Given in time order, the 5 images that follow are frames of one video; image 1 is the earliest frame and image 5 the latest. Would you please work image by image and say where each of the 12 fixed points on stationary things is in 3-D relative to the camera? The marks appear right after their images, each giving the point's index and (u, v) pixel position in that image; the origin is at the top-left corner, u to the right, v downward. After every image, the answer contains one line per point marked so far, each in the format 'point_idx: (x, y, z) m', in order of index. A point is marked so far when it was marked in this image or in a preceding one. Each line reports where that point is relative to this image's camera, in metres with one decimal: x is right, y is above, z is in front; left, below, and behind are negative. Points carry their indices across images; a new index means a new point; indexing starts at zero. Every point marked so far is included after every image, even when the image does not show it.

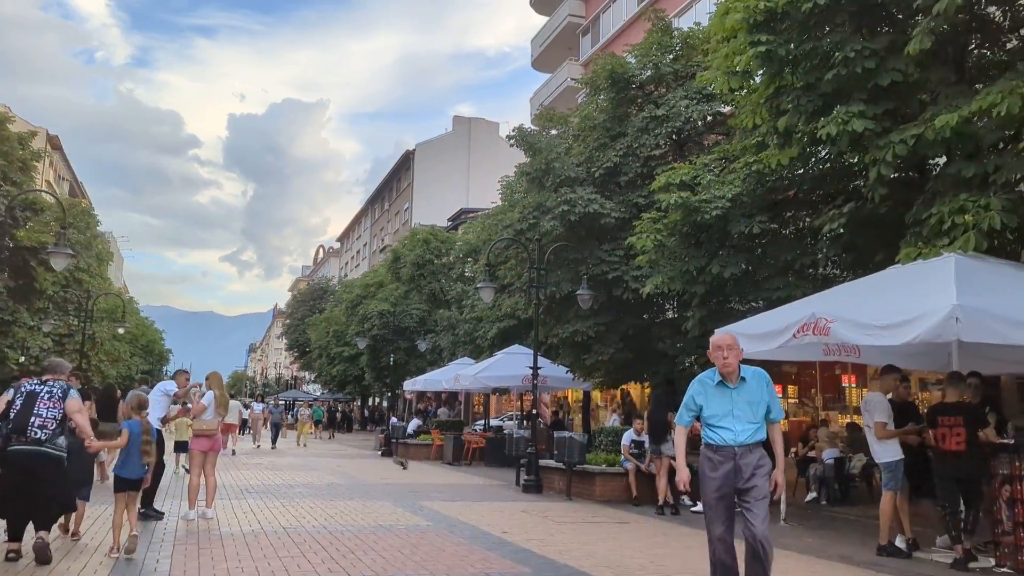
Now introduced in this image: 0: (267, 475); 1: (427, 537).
0: (-5.4, -4.1, +18.8) m
1: (-1.0, -2.9, +9.8) m
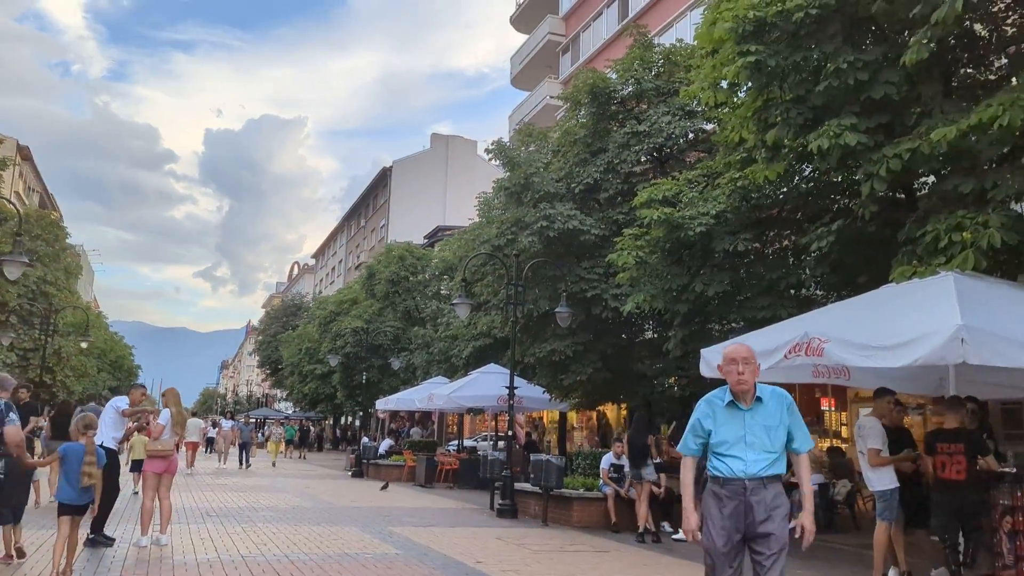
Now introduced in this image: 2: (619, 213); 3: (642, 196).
0: (-6.0, -4.4, +18.0) m
1: (-1.3, -3.0, +9.2) m
2: (+2.5, +1.7, +19.7) m
3: (+2.4, +1.7, +15.5) m
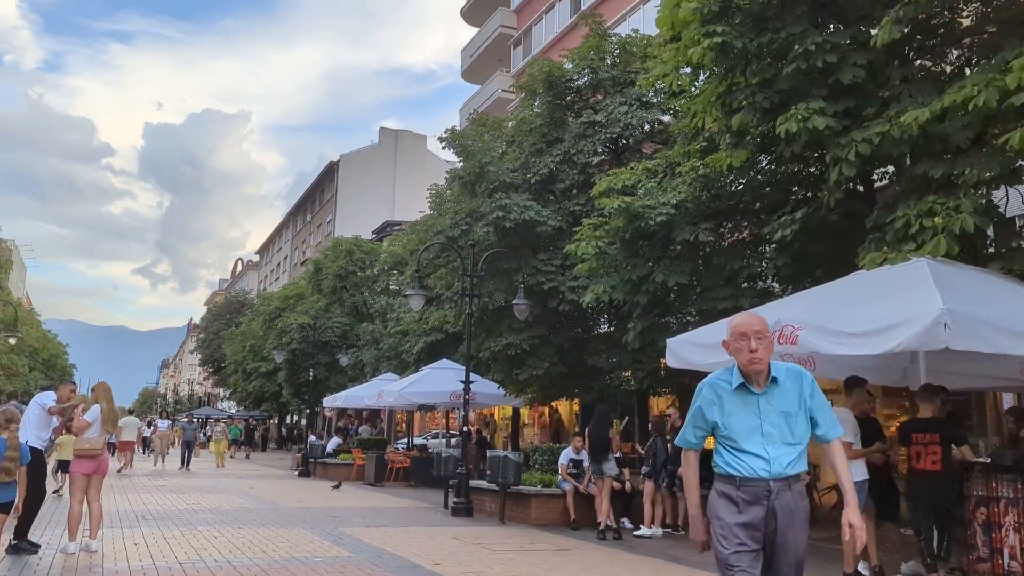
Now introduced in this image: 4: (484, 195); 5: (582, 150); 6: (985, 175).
0: (-6.9, -4.2, +17.2) m
1: (-1.7, -2.9, +8.7) m
2: (+1.4, +1.9, +19.3) m
3: (+1.6, +1.8, +15.1) m
4: (-0.6, +2.1, +19.6) m
5: (+1.6, +3.2, +19.5) m
6: (+4.8, +1.1, +8.6) m
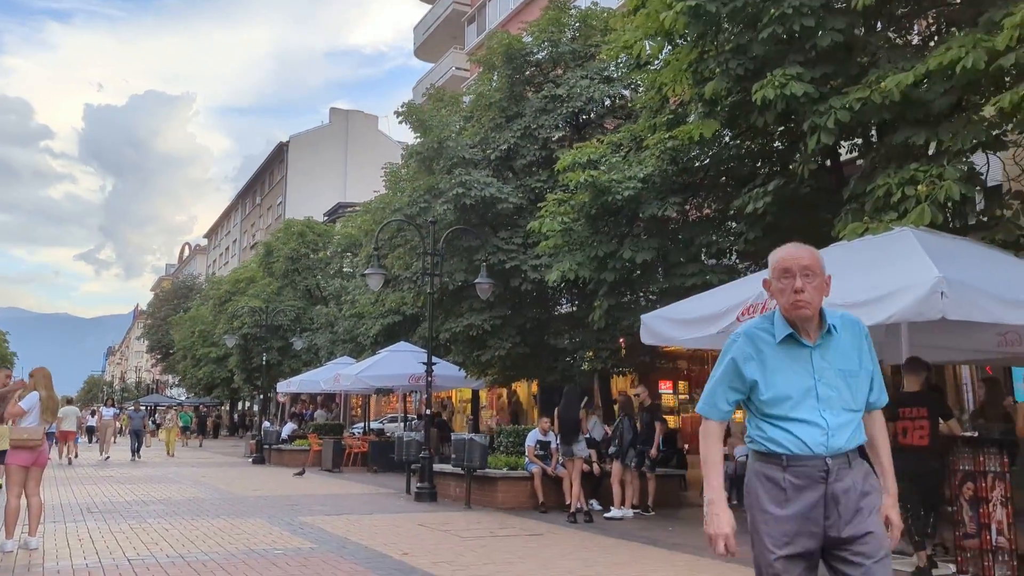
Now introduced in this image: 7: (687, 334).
0: (-7.6, -3.9, +16.4) m
1: (-1.9, -2.6, +8.1) m
2: (+0.6, +2.4, +18.9) m
3: (+0.9, +2.2, +14.6) m
4: (-1.5, +2.6, +19.1) m
5: (+0.7, +3.6, +19.1) m
6: (+4.5, +1.4, +8.4) m
7: (+1.8, -0.5, +9.0) m
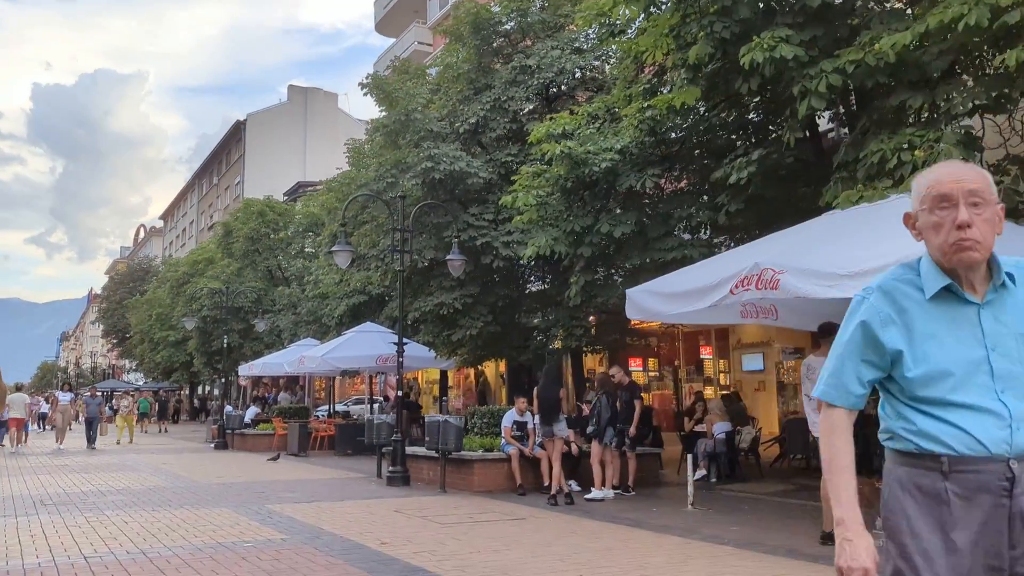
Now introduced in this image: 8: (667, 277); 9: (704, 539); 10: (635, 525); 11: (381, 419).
0: (-8.1, -3.5, +15.6) m
1: (-2.0, -2.4, +7.6) m
2: (-0.1, +2.9, +18.3) m
3: (+0.5, +2.6, +14.2) m
4: (-2.2, +3.1, +18.4) m
5: (0.0, +4.1, +18.5) m
6: (+4.3, +1.7, +8.1) m
7: (+1.7, -0.2, +8.6) m
8: (+1.6, +0.1, +9.0) m
9: (+1.9, -2.5, +8.5) m
10: (+1.4, -2.6, +9.5) m
11: (-2.4, -2.4, +15.5) m
